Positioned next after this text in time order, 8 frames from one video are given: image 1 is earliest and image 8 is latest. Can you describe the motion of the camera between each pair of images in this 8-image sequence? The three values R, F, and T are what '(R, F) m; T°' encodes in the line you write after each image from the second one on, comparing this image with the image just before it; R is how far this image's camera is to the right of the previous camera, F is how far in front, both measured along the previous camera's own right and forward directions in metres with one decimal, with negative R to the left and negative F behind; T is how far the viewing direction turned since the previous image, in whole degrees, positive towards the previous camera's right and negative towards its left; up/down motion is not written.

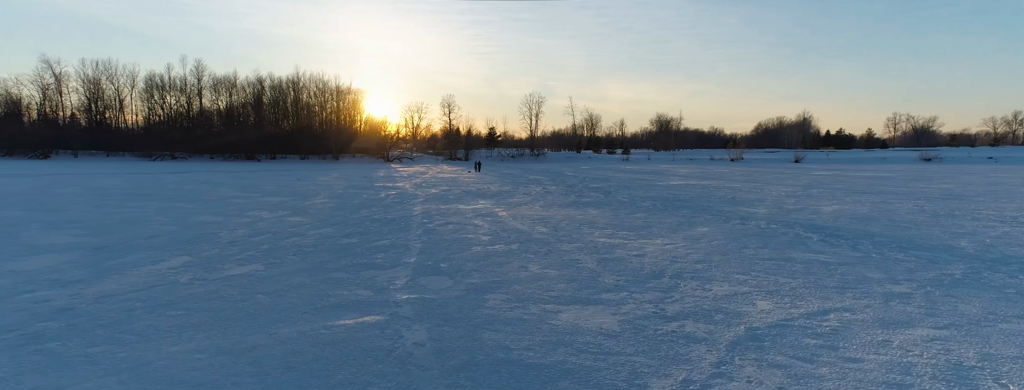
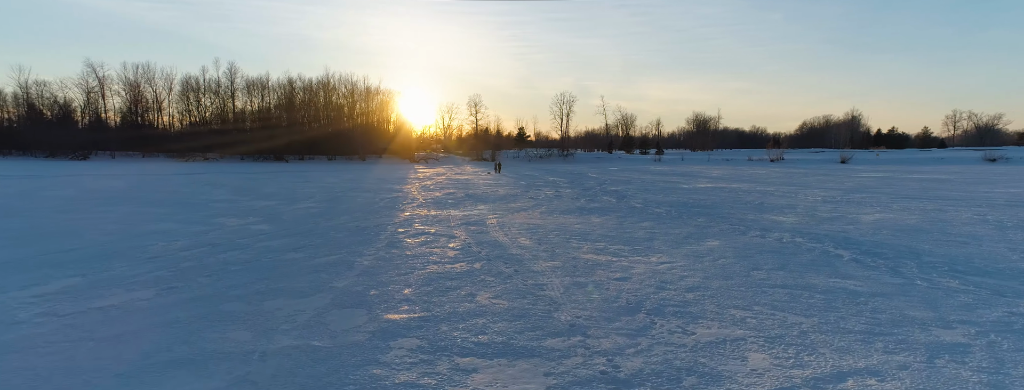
(+0.8, +1.0) m; -4°
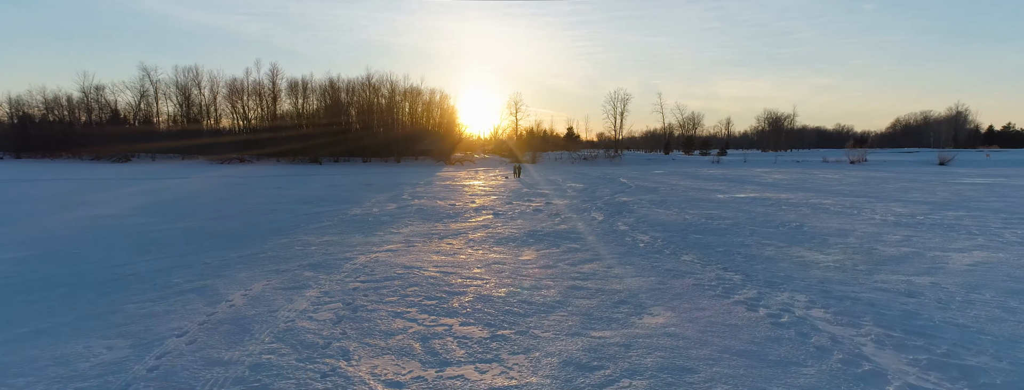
(+2.3, +3.1) m; -7°
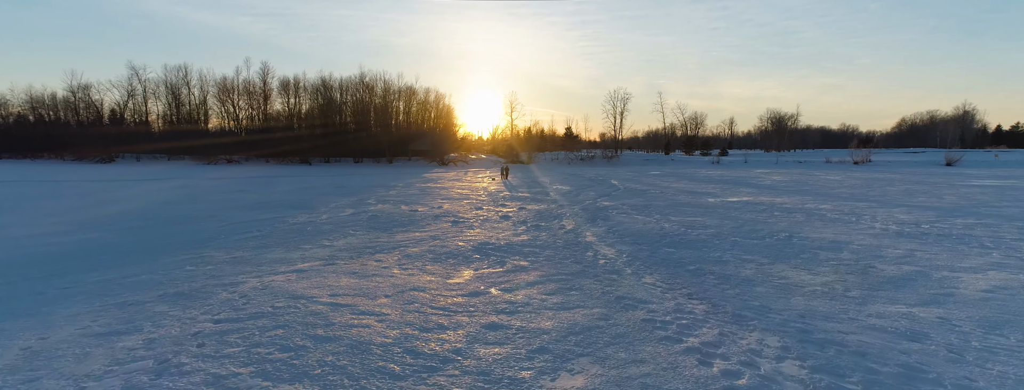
(+0.9, +1.1) m; 0°
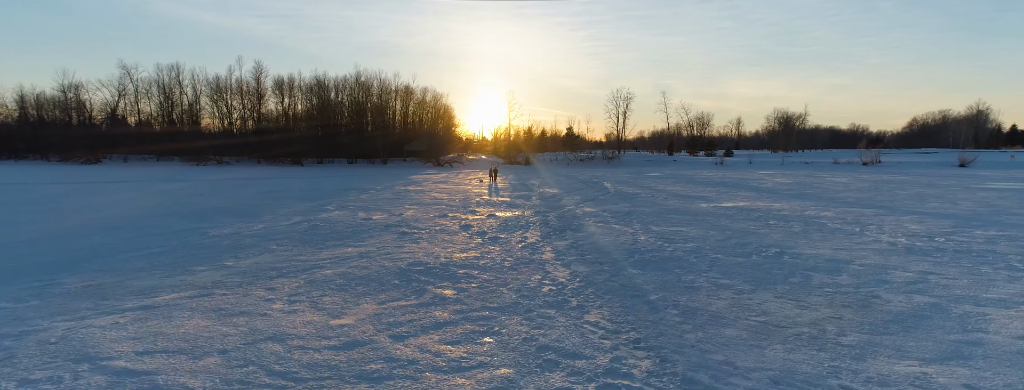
(+1.0, +1.3) m; -1°
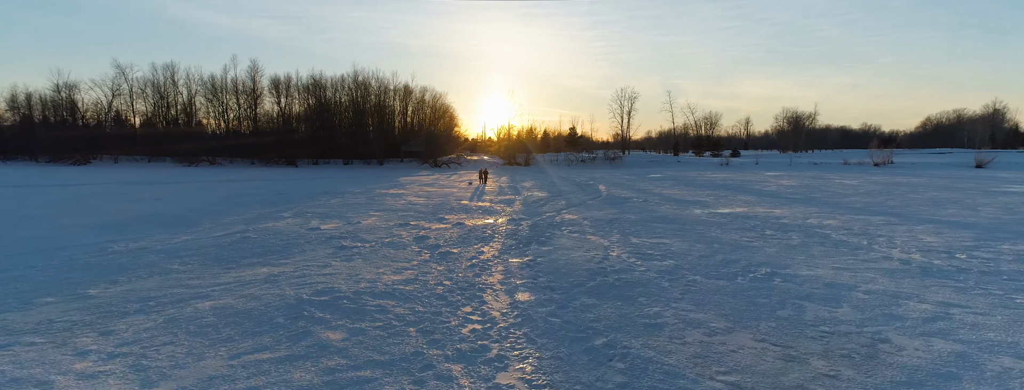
(+0.9, +1.3) m; -1°
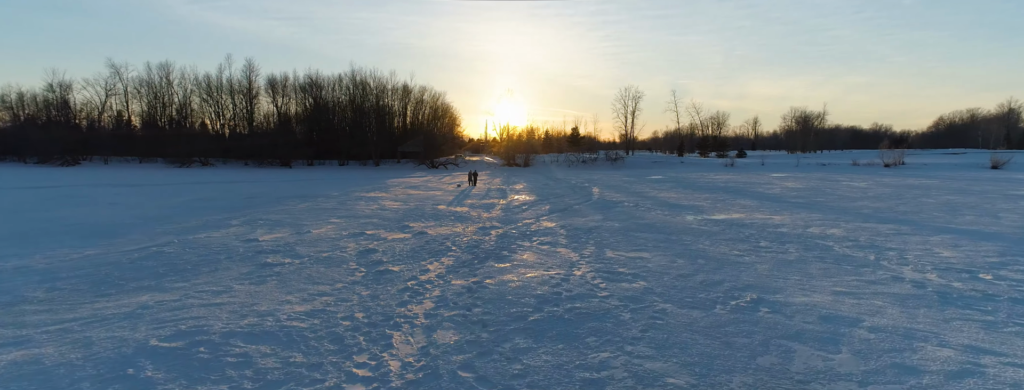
(+0.9, +1.2) m; -1°
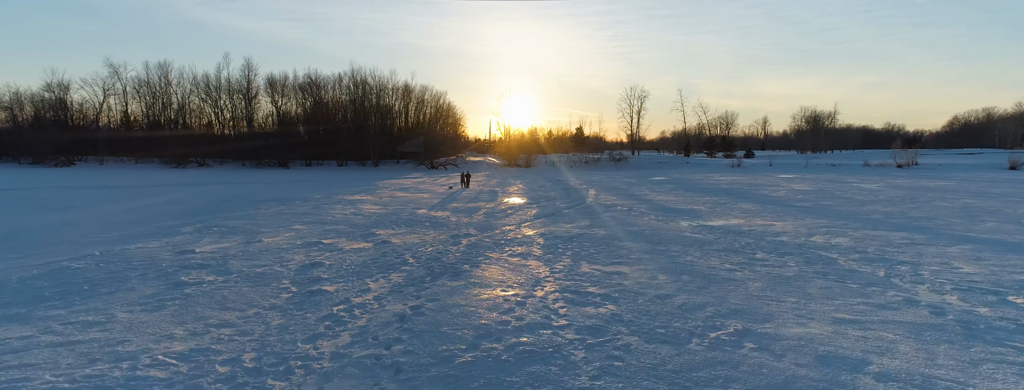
(+0.7, +1.0) m; -1°
